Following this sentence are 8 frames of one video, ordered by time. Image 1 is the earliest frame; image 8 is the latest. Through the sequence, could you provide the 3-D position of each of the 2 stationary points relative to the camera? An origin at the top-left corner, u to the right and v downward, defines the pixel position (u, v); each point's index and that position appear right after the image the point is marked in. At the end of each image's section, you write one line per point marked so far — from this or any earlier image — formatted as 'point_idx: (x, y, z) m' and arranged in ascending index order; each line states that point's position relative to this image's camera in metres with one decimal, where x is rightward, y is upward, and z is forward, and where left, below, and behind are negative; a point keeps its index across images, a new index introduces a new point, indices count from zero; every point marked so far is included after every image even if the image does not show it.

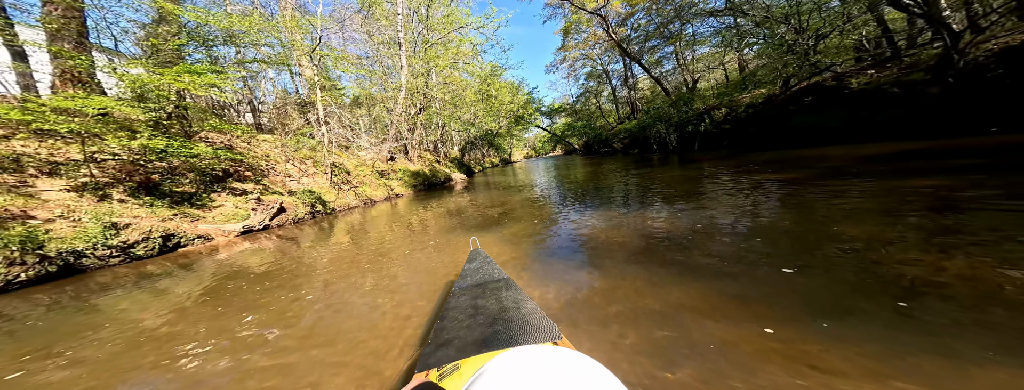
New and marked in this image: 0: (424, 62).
0: (-3.8, +5.7, +11.9) m
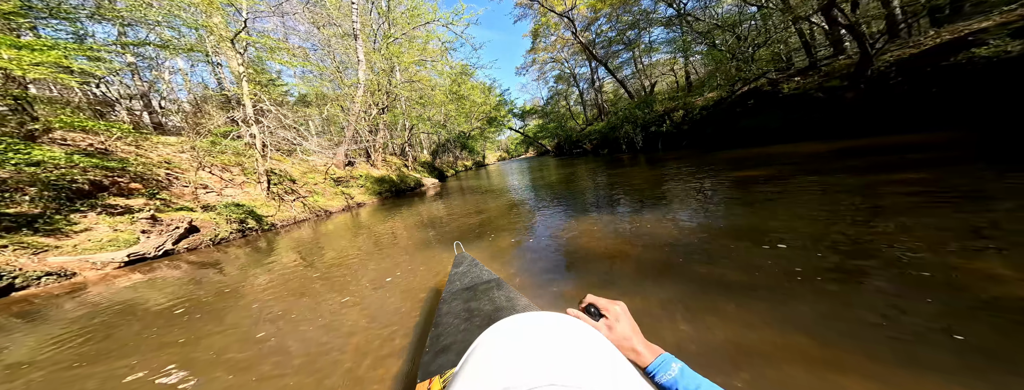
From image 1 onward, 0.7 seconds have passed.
0: (-5.0, +5.4, +11.1) m
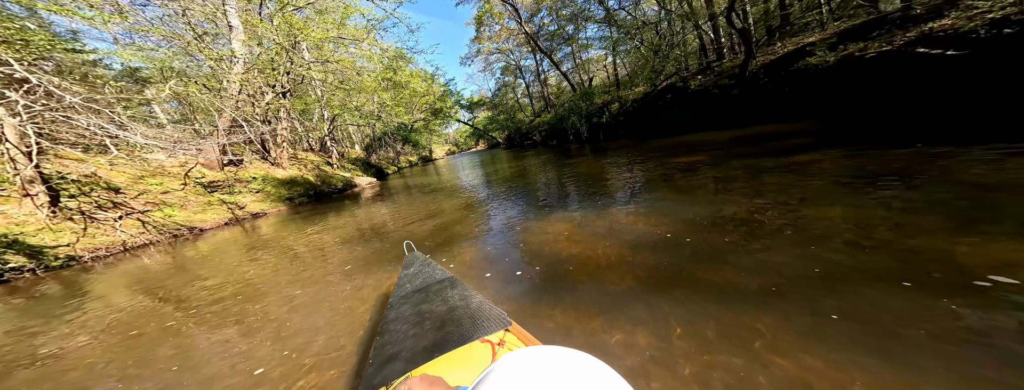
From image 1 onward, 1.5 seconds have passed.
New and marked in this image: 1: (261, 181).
0: (-7.3, +5.2, +9.1) m
1: (-8.3, +0.5, +9.4) m
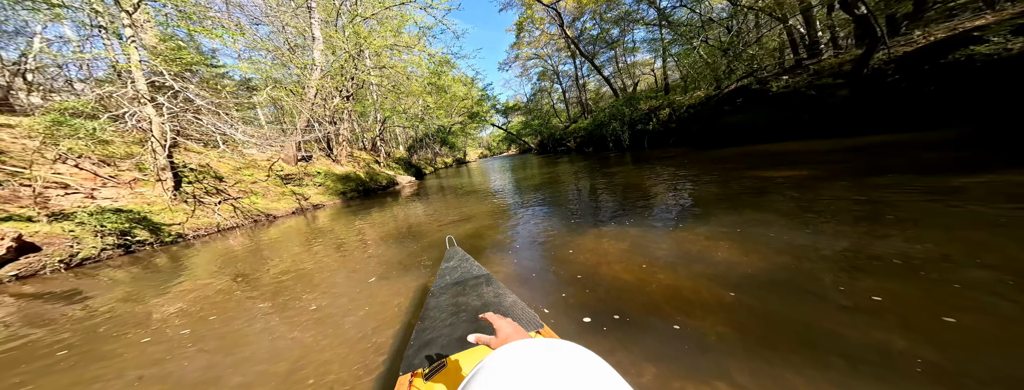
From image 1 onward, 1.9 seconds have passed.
0: (-5.6, +5.4, +9.8) m
1: (-6.9, +0.7, +10.1) m
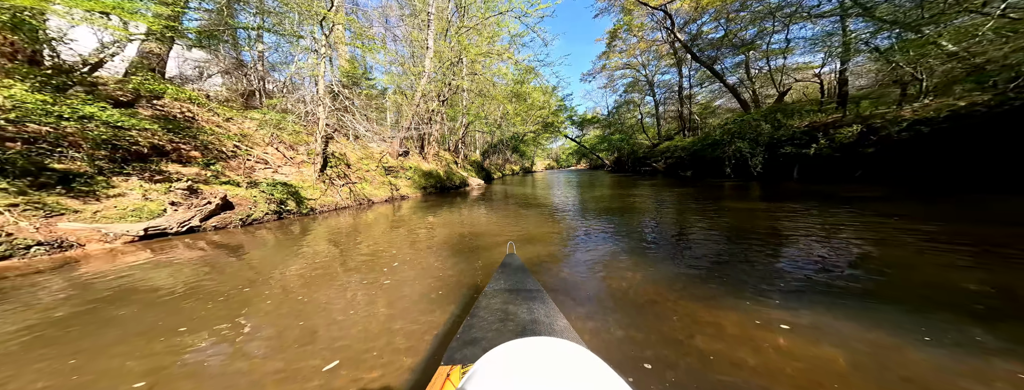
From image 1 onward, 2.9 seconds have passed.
0: (-2.2, +5.5, +10.7) m
1: (-4.2, +1.1, +11.2) m
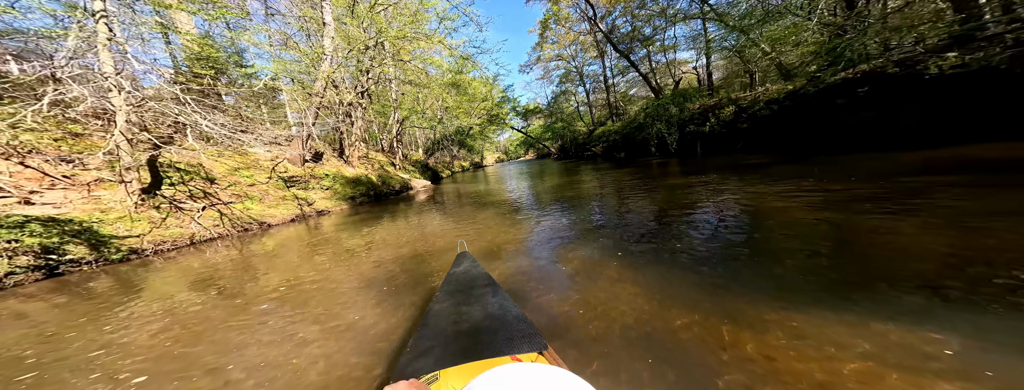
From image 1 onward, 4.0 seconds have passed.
0: (-4.6, +5.2, +9.1) m
1: (-6.1, +0.6, +9.4) m
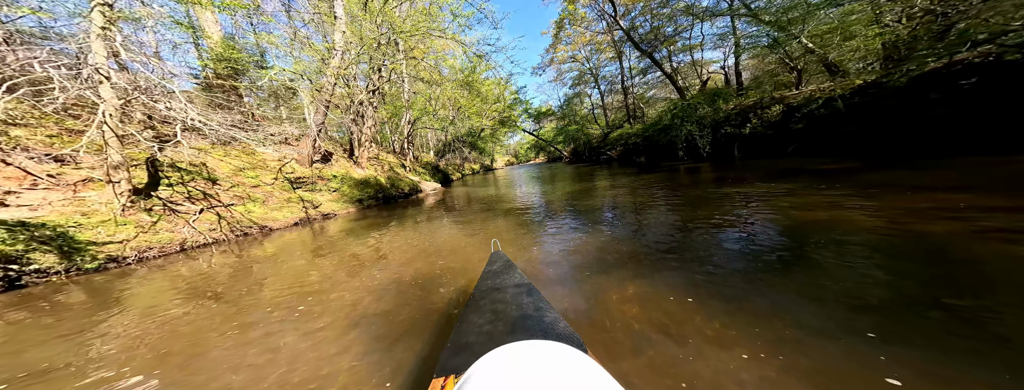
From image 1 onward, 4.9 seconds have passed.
0: (-4.1, +5.2, +8.8) m
1: (-5.6, +0.6, +9.2) m
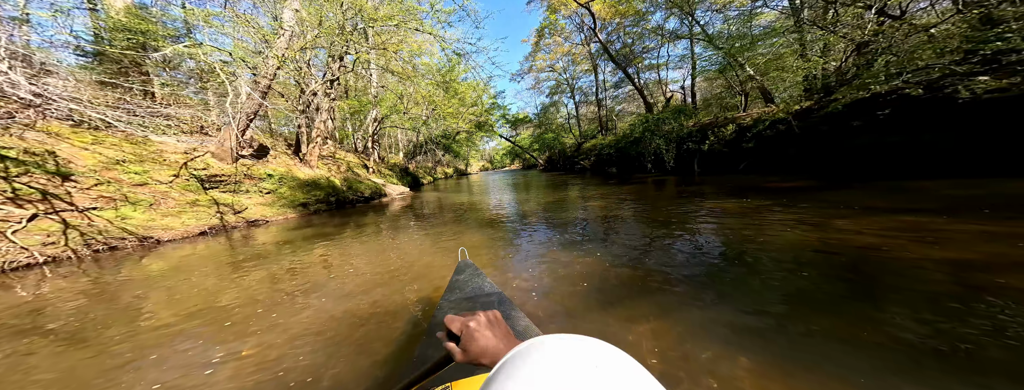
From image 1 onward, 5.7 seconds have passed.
0: (-4.7, +5.1, +7.9) m
1: (-6.4, +0.5, +8.0) m
